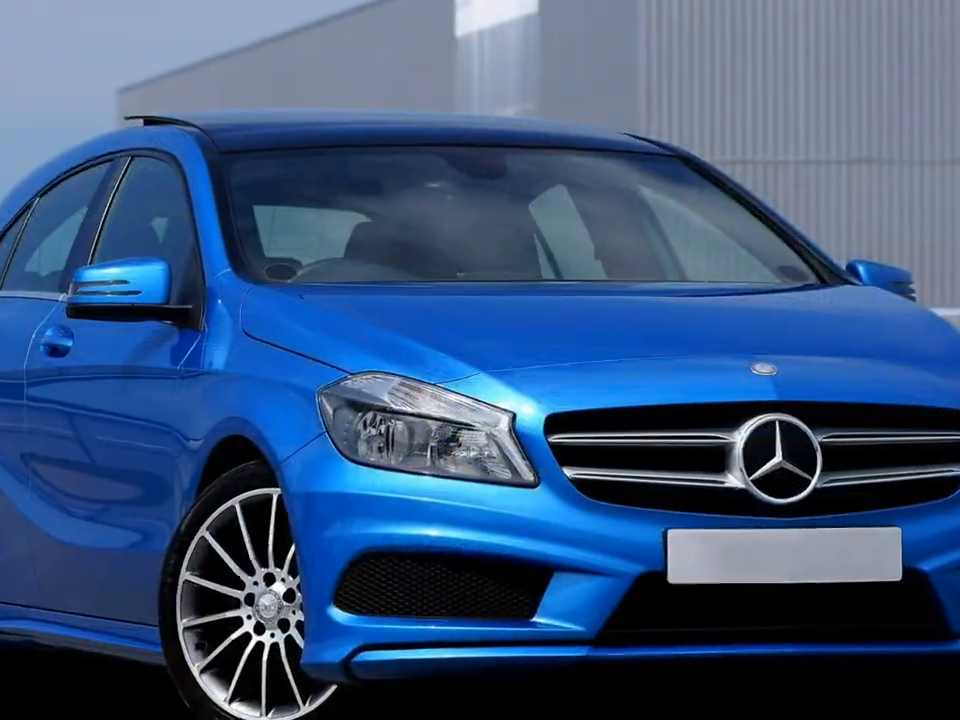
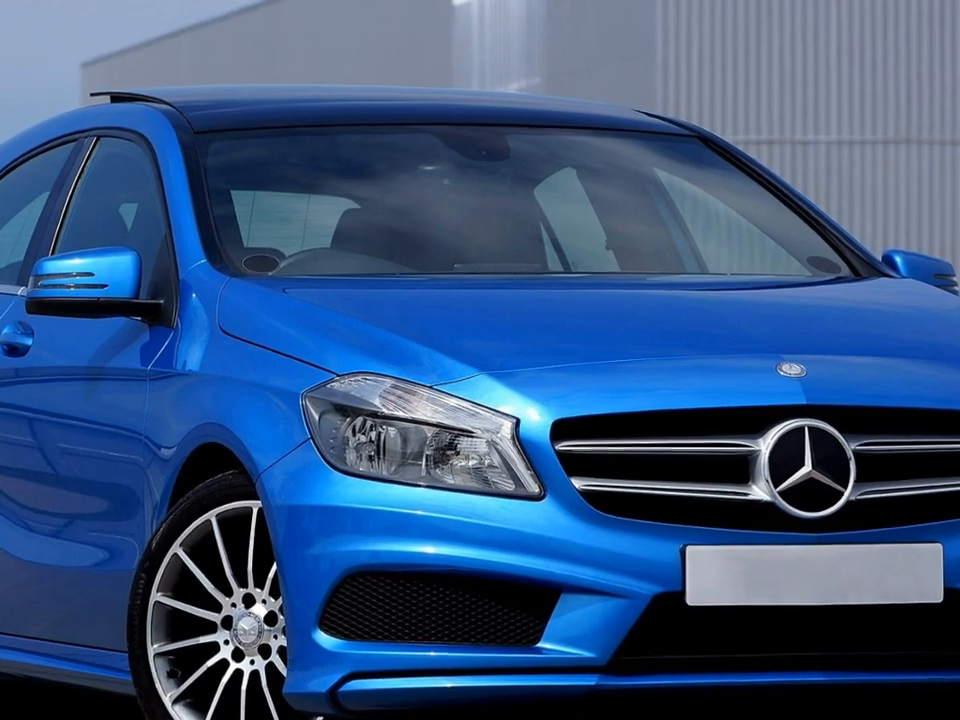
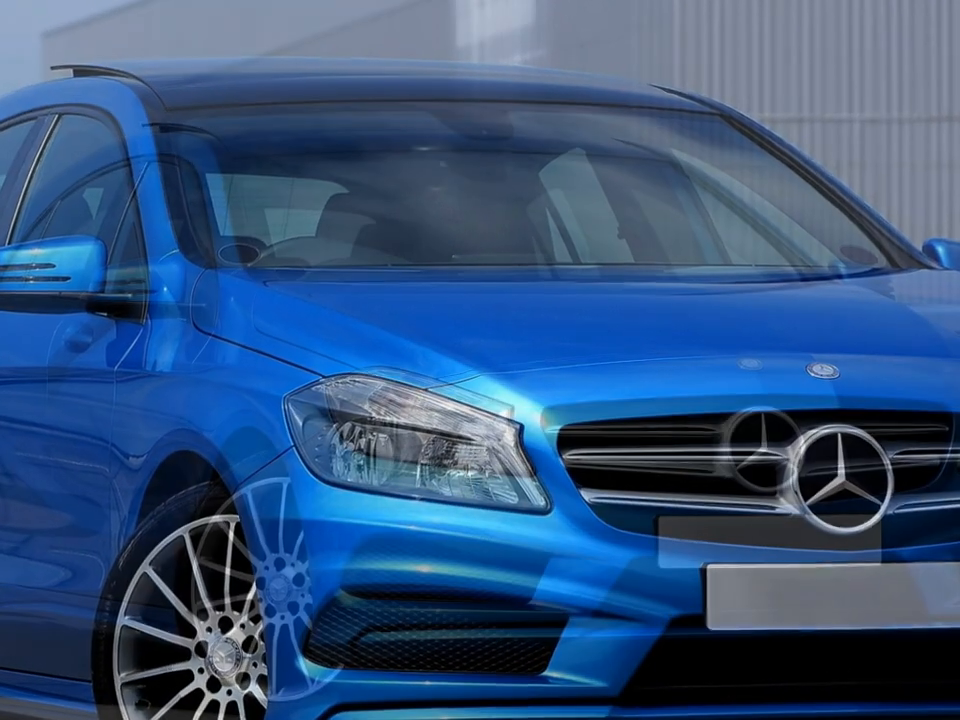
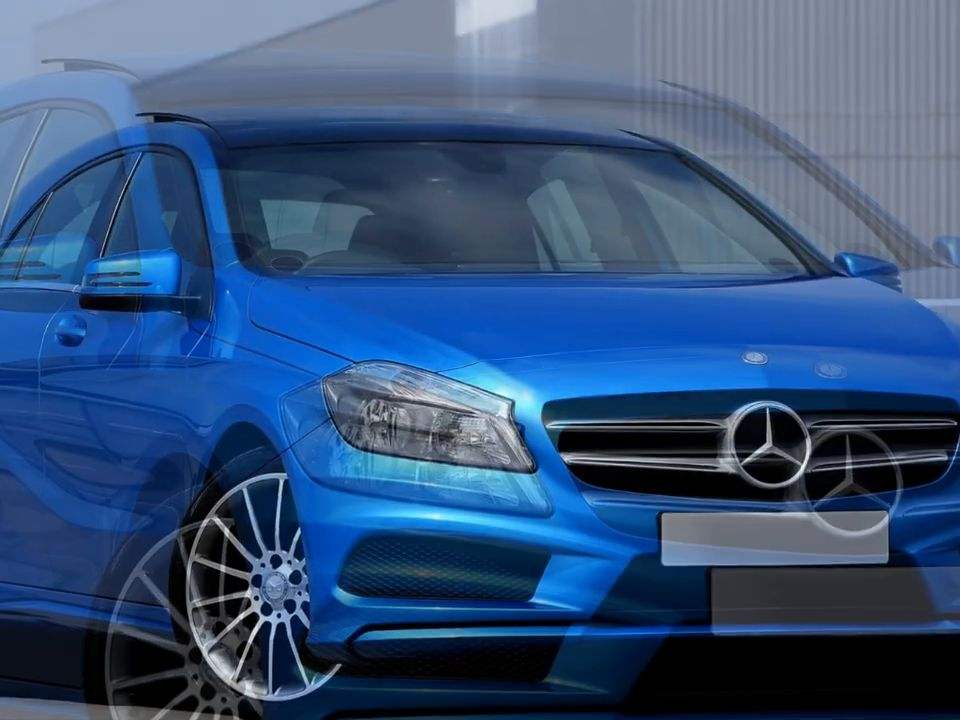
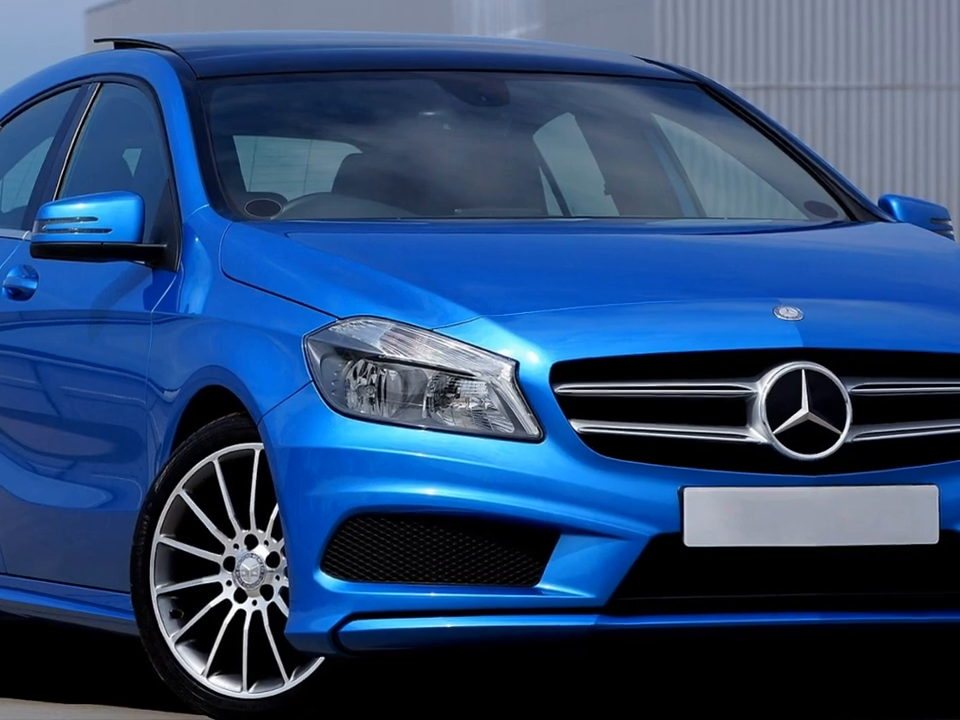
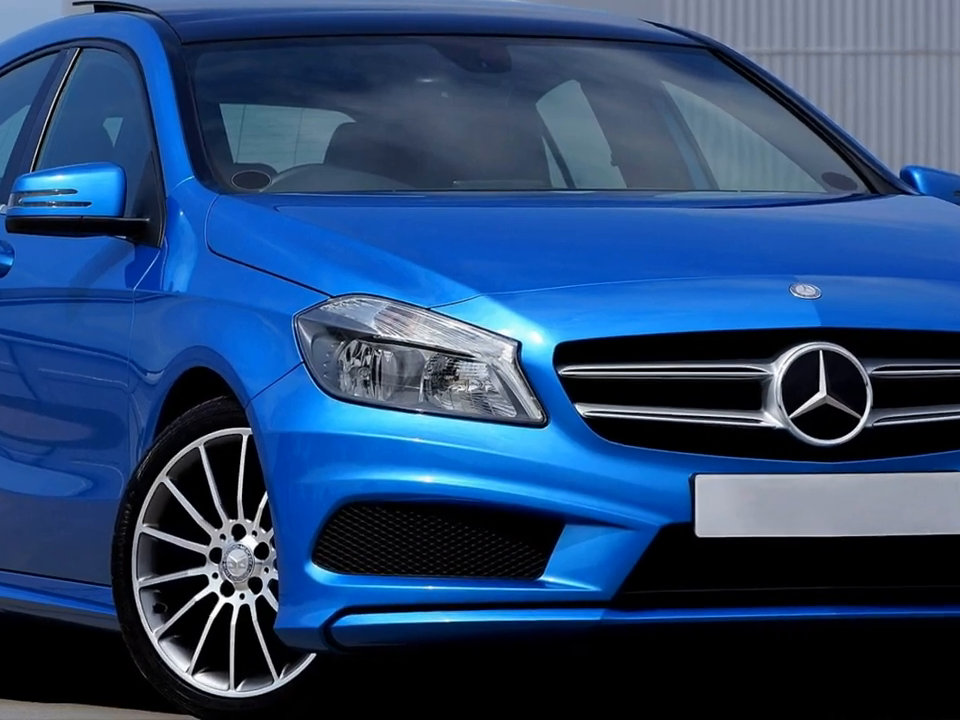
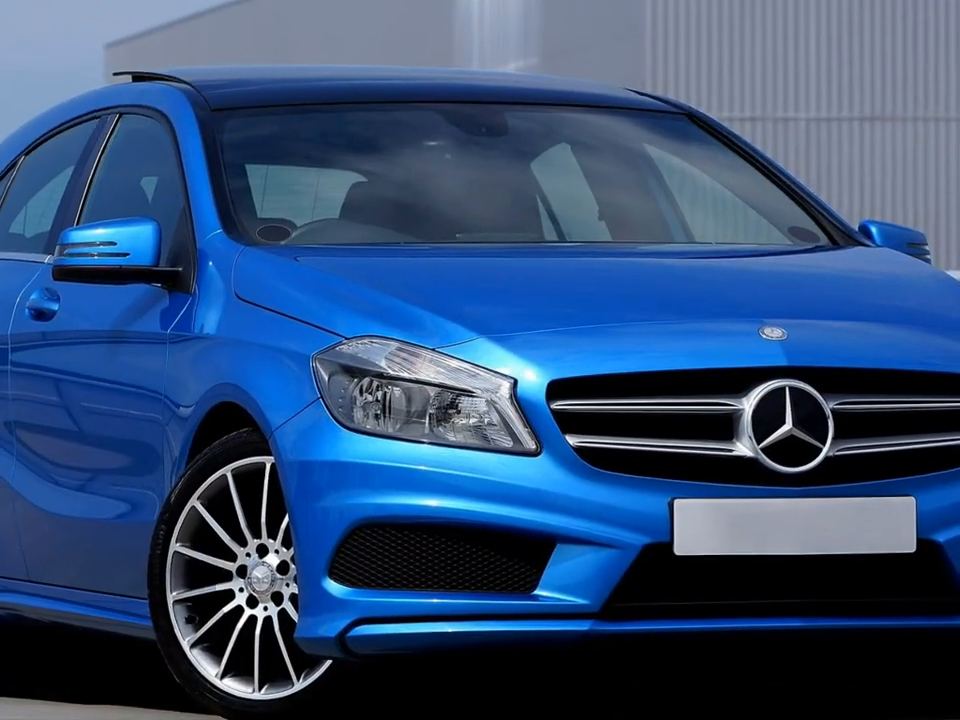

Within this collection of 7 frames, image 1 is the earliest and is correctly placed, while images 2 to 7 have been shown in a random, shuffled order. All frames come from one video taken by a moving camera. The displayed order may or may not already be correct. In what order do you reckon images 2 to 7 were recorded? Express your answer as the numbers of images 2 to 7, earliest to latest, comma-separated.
2, 3, 4, 7, 5, 6
